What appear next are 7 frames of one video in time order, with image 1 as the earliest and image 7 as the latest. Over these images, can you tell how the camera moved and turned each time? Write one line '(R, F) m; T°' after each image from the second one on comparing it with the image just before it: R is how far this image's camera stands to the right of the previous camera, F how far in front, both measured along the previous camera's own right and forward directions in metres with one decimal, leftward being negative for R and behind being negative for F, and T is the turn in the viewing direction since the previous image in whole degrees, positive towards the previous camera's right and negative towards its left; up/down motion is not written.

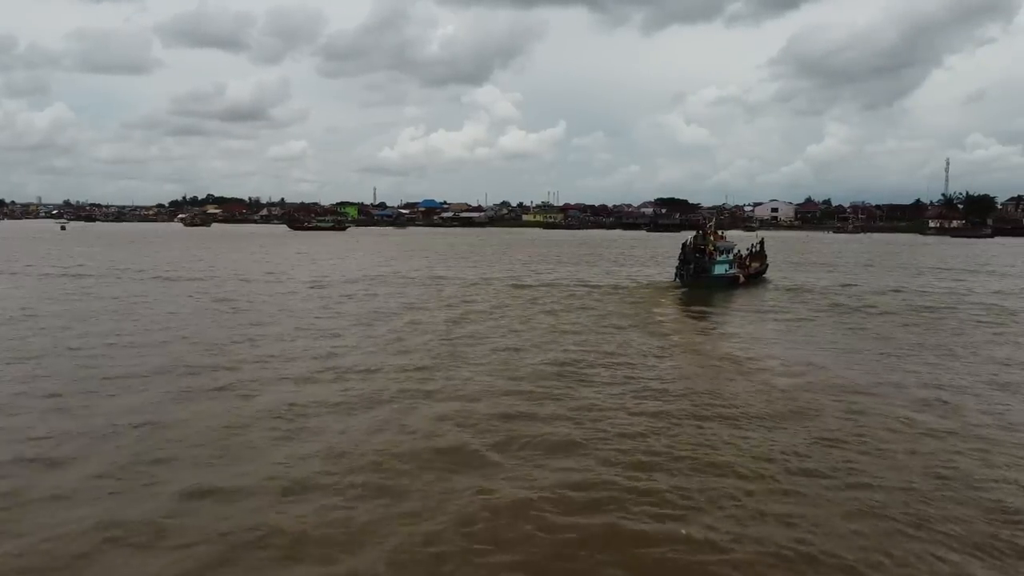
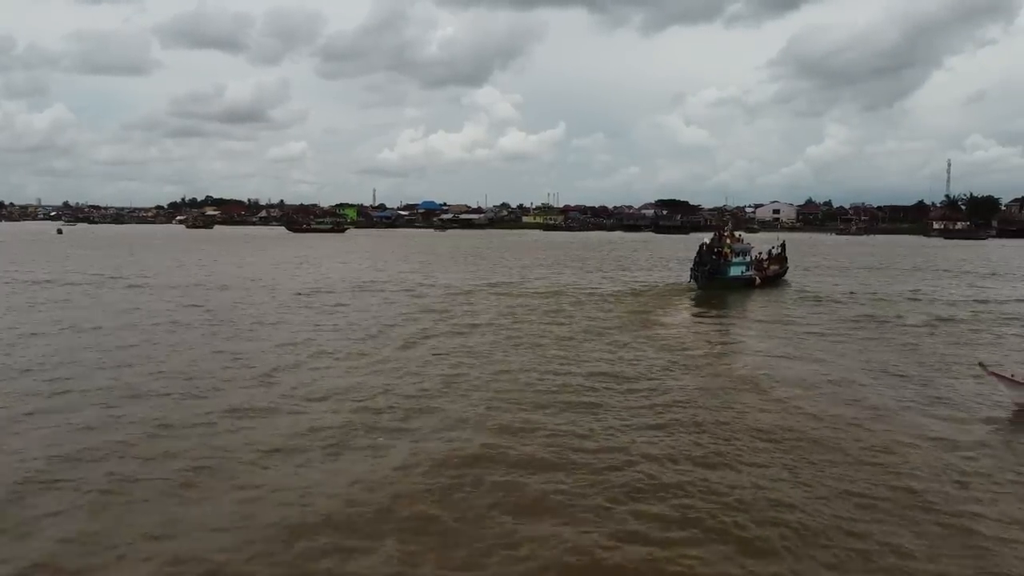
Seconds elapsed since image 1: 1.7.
(-0.1, +0.6) m; 0°
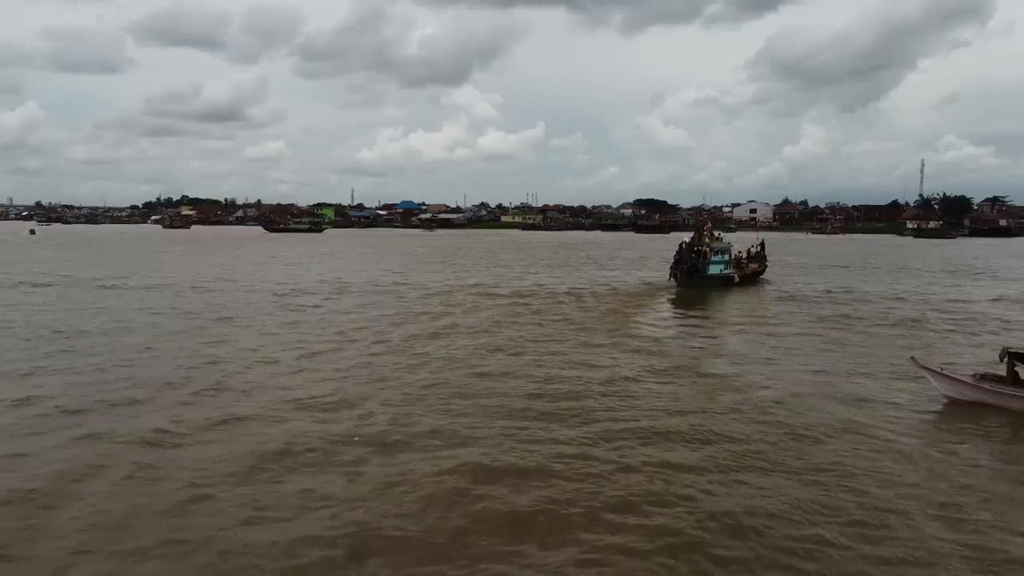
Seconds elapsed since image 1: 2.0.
(-0.1, +0.3) m; +2°
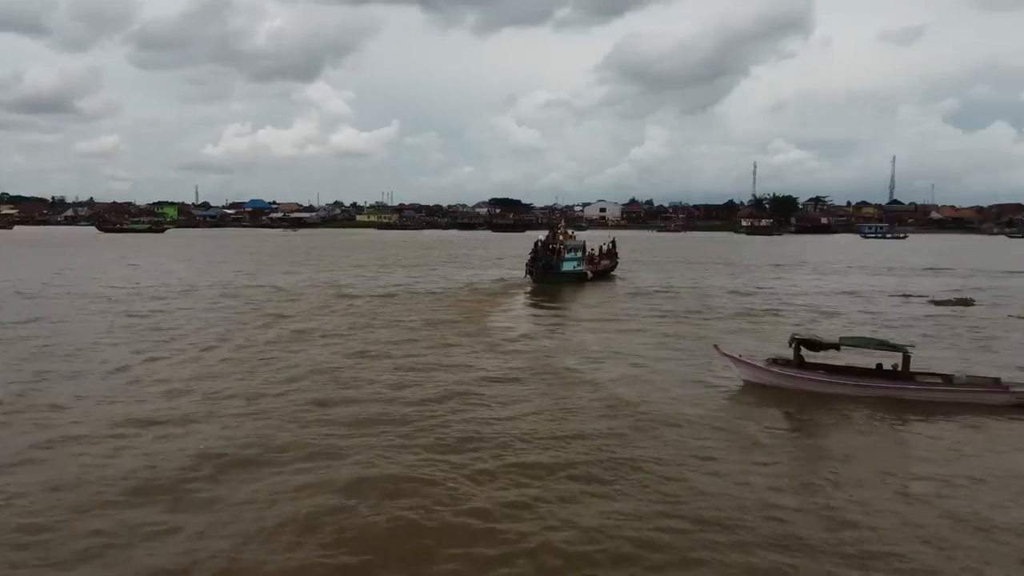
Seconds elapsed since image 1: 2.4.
(0.0, +2.2) m; +12°
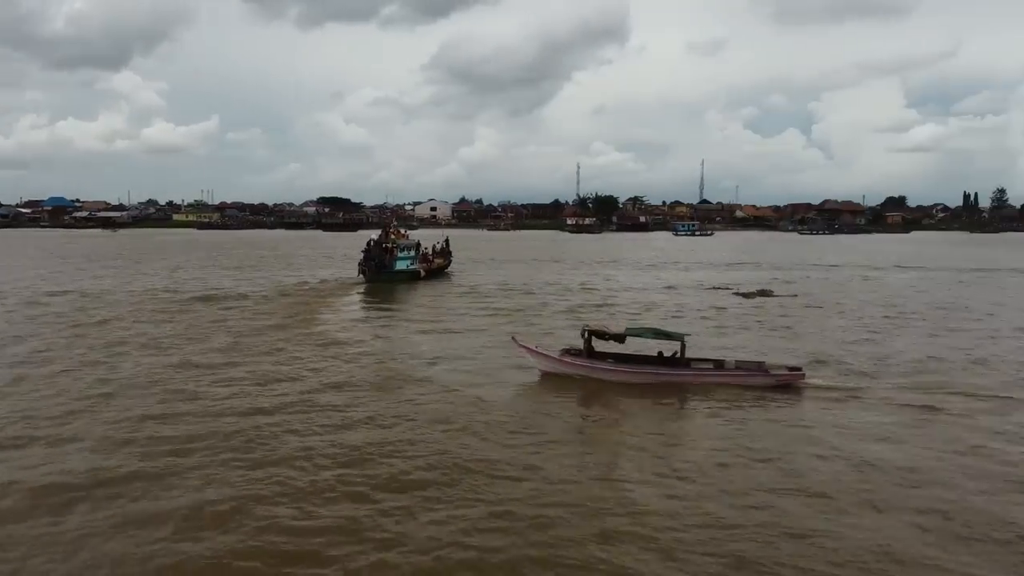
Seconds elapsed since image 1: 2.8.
(-1.9, +1.5) m; +13°
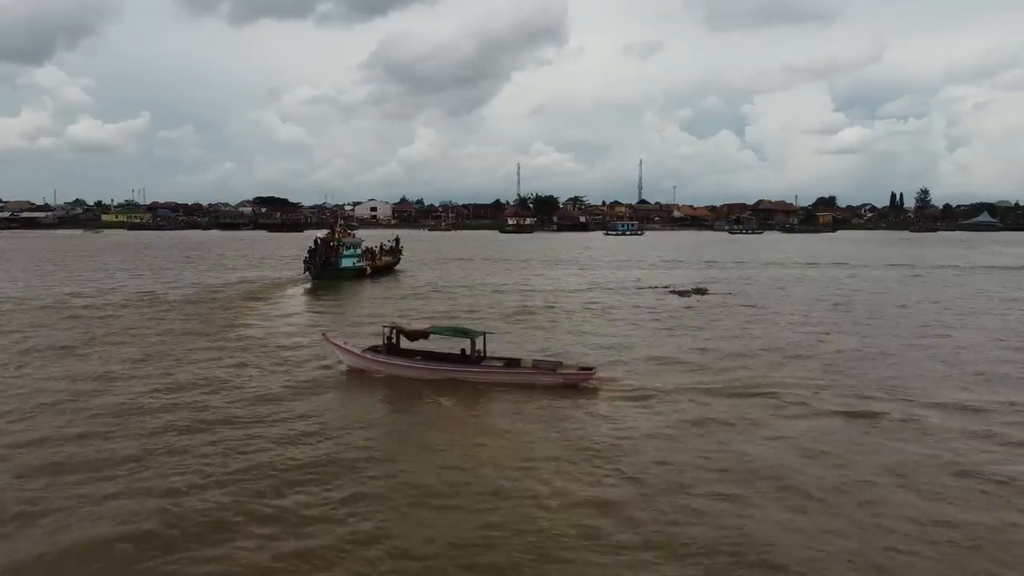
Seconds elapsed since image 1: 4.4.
(-1.0, +0.4) m; +5°
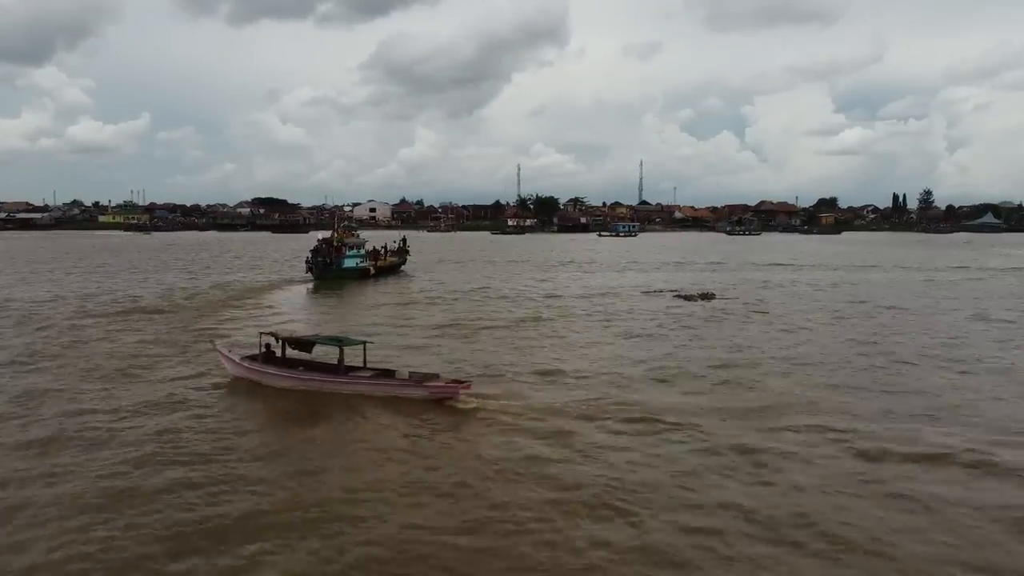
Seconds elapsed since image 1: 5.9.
(-0.6, +2.2) m; 0°
